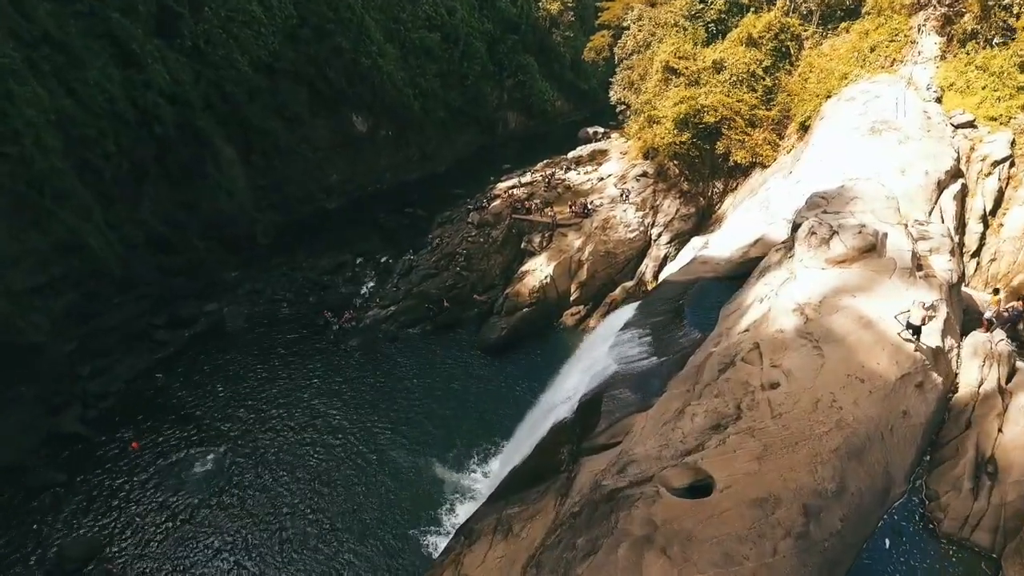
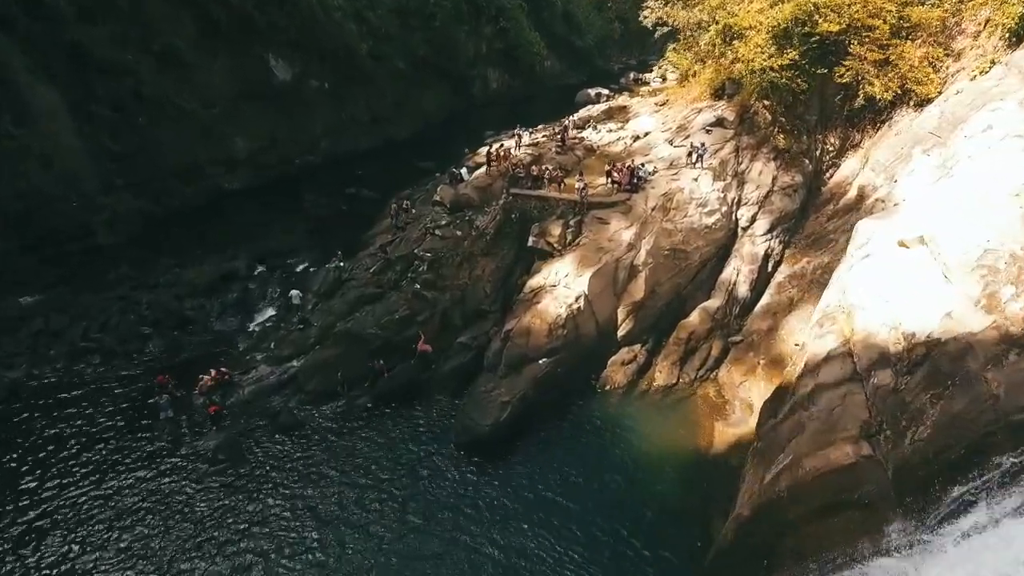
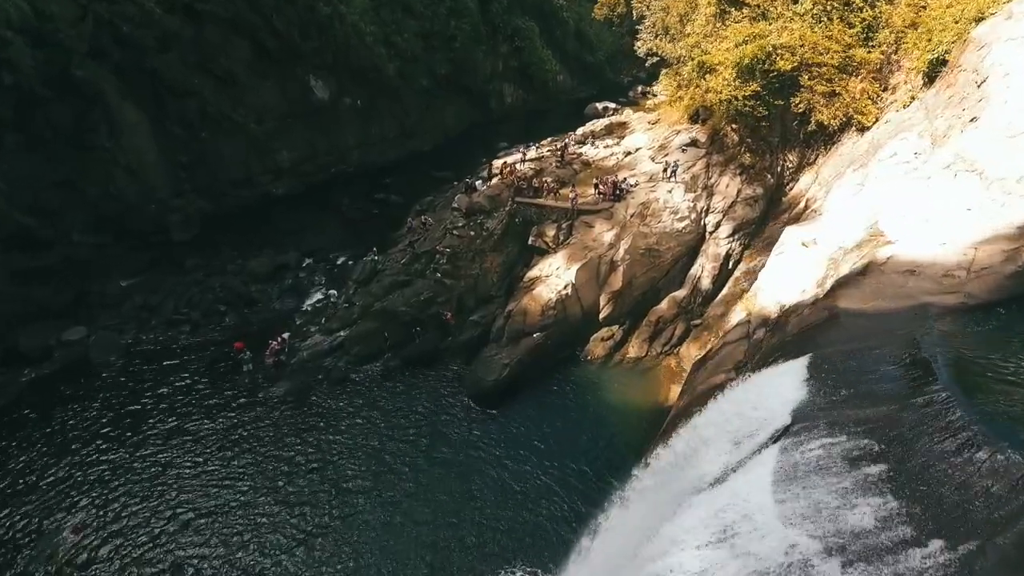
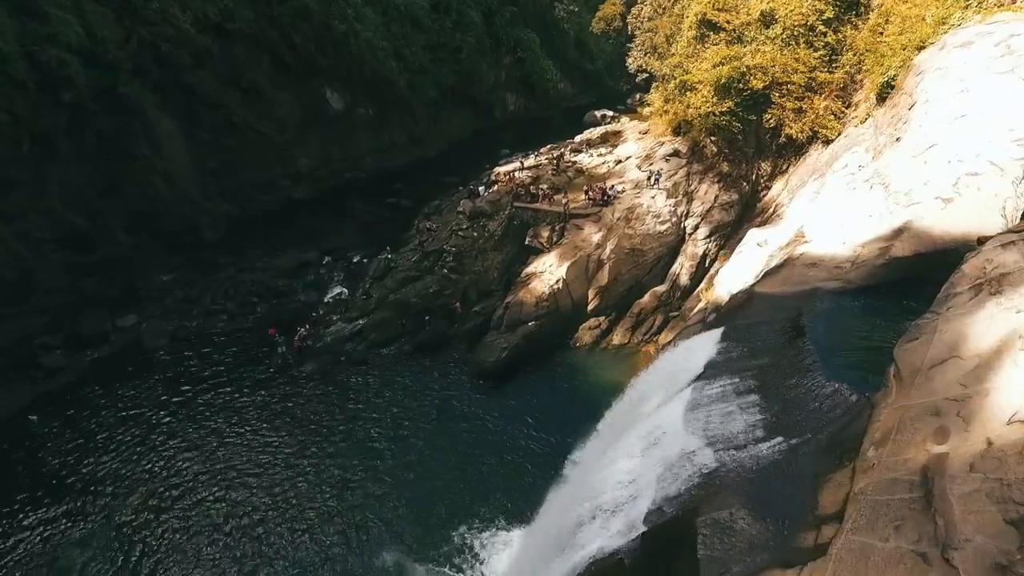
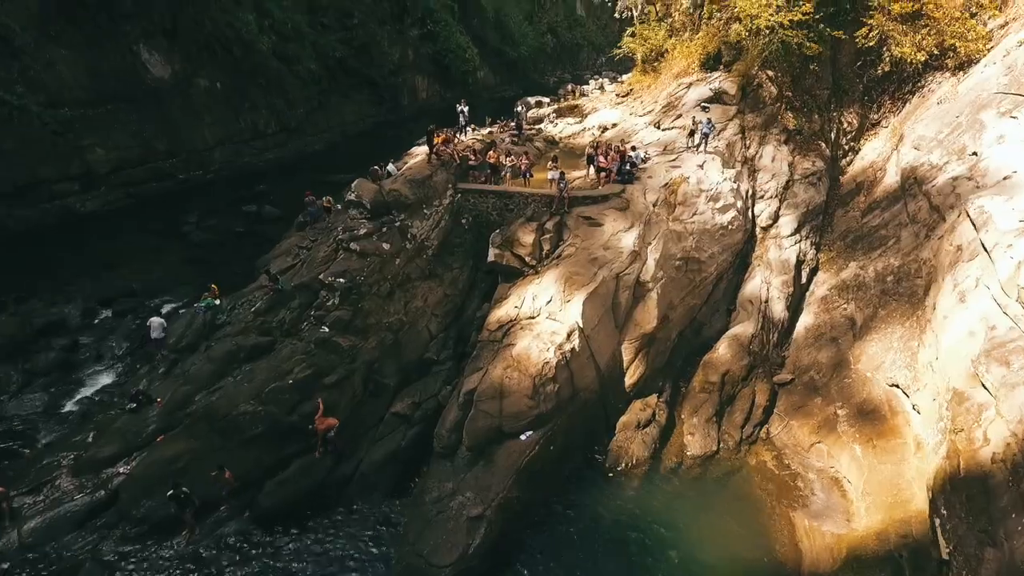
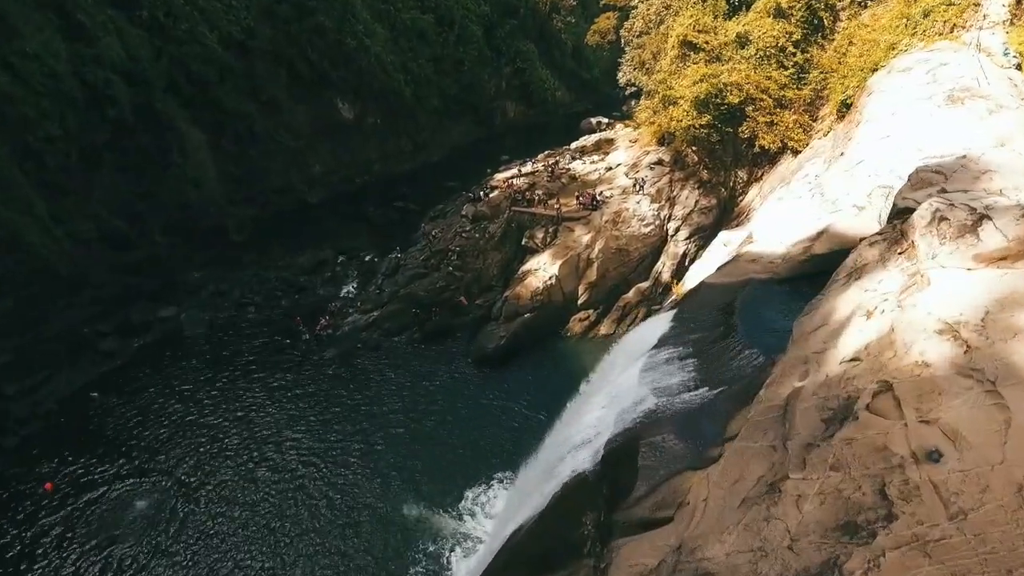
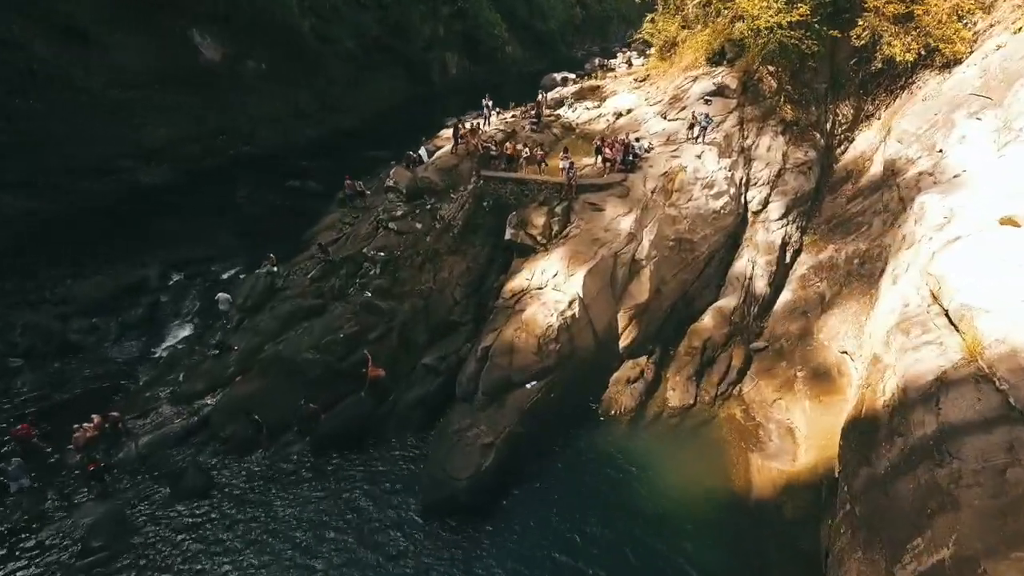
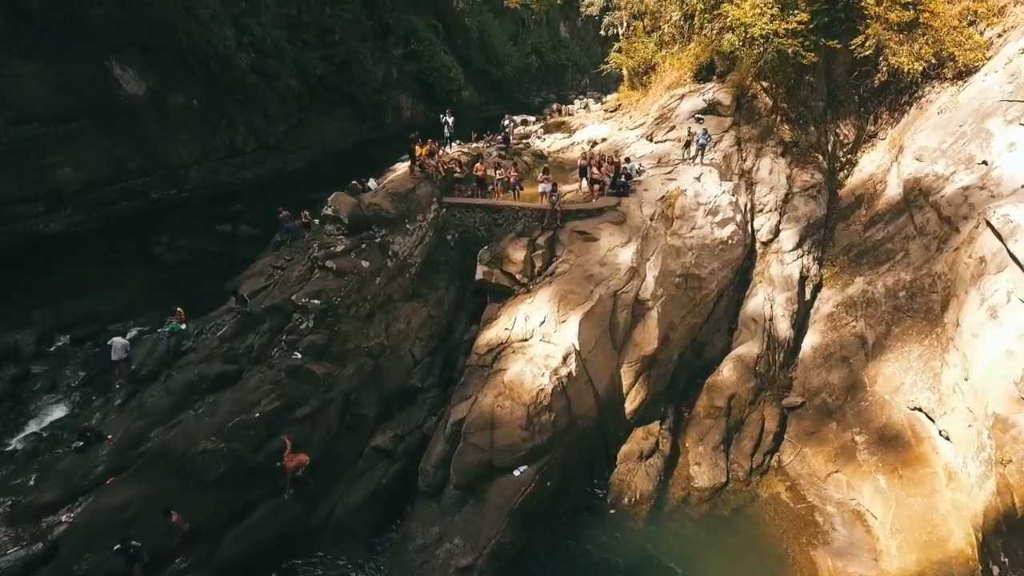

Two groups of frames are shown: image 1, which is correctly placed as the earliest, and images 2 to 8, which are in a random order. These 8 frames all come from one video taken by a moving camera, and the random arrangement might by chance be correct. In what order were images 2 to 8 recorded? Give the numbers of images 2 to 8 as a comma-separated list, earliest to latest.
6, 4, 3, 2, 7, 5, 8
